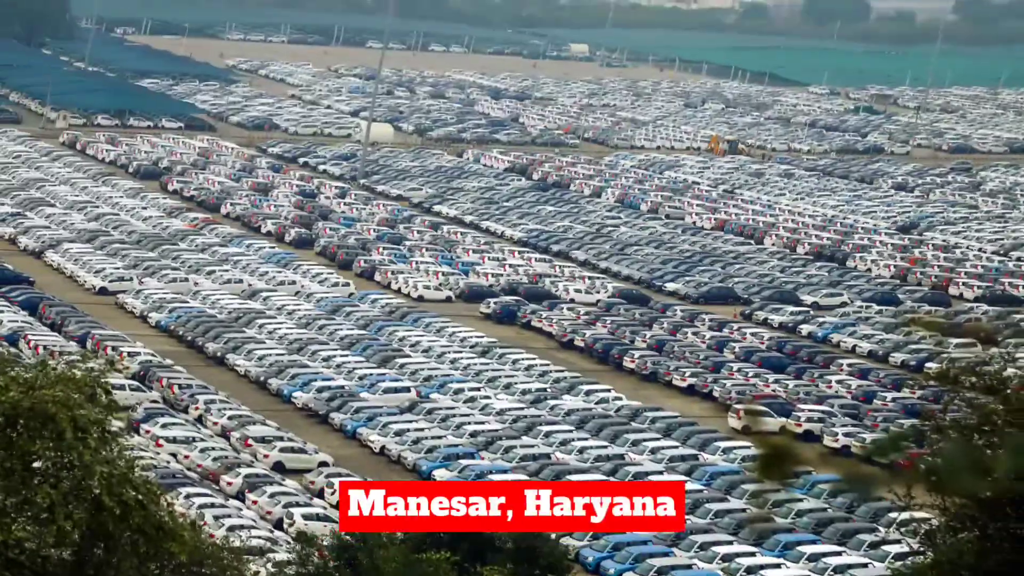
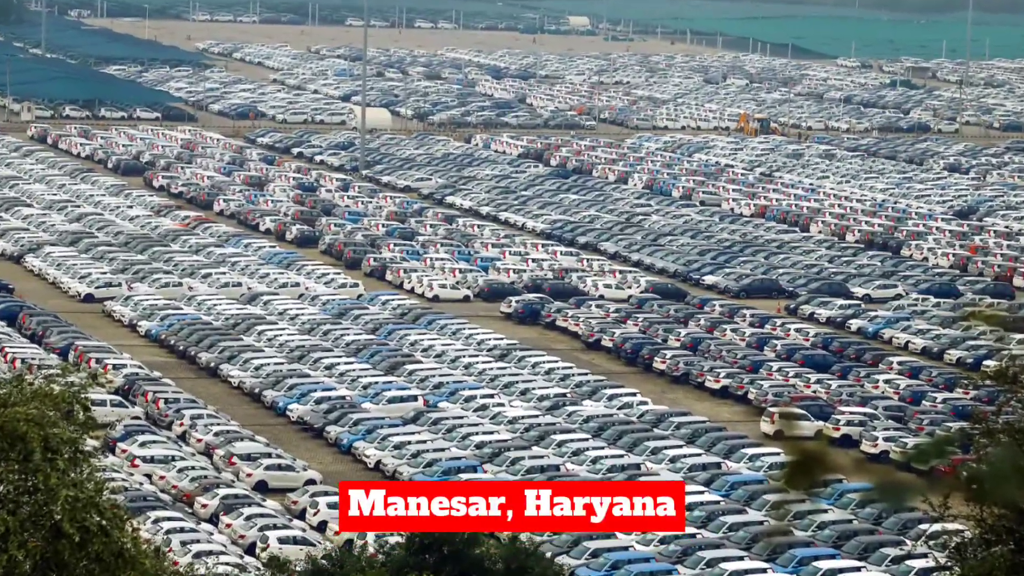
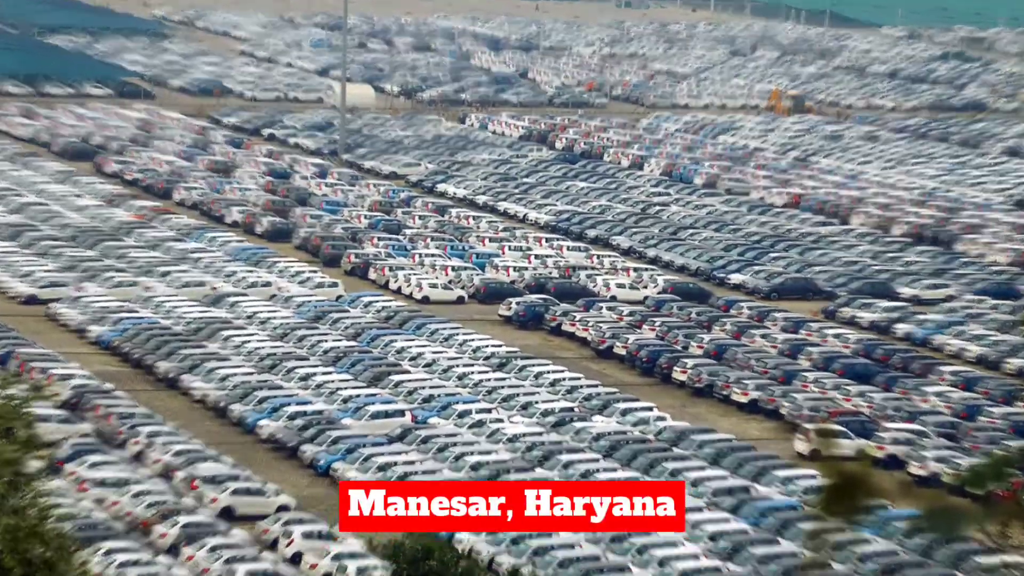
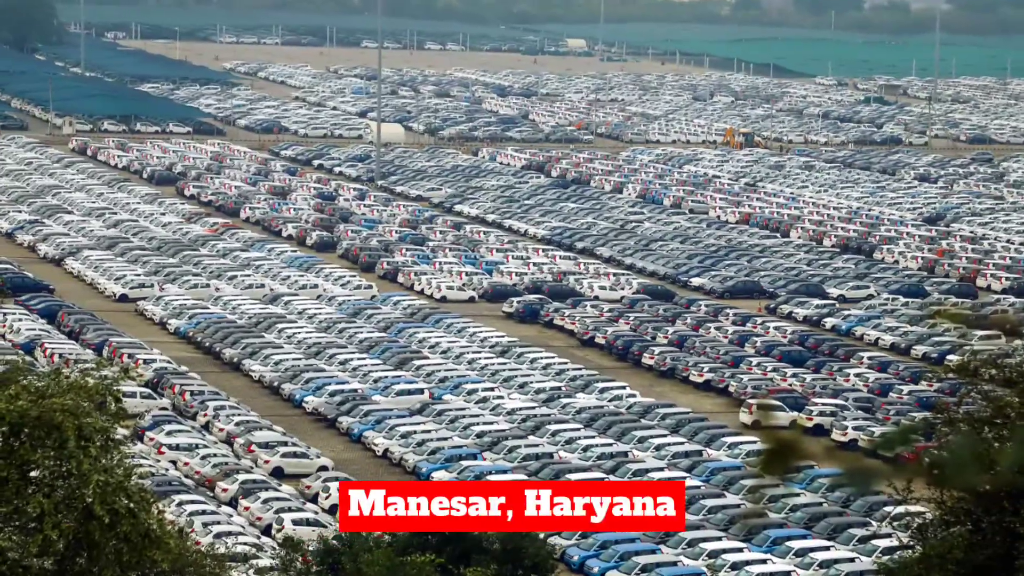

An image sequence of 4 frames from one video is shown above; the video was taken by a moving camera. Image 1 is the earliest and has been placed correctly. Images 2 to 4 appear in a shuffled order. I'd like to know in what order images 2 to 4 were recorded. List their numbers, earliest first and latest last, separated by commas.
4, 2, 3
